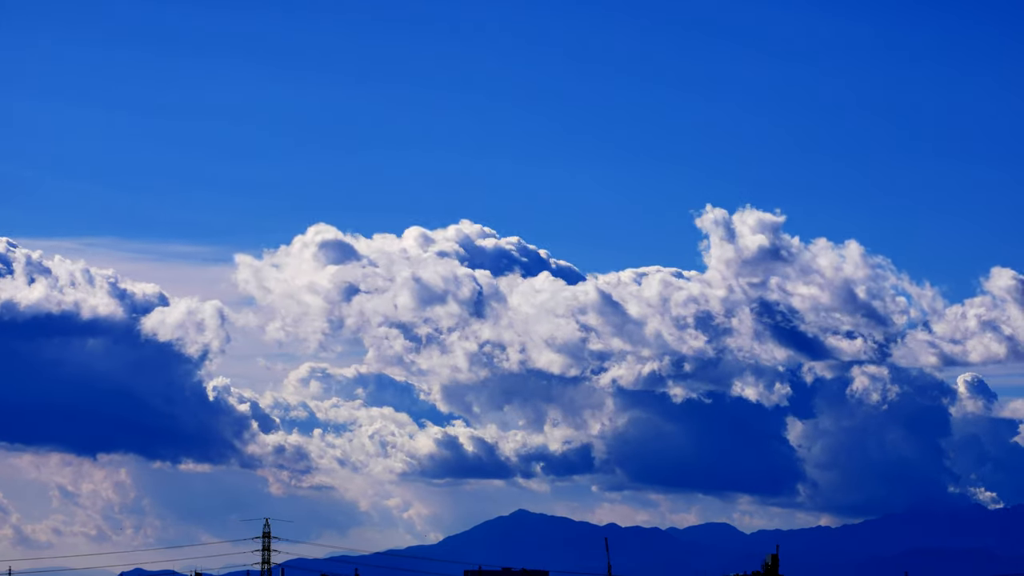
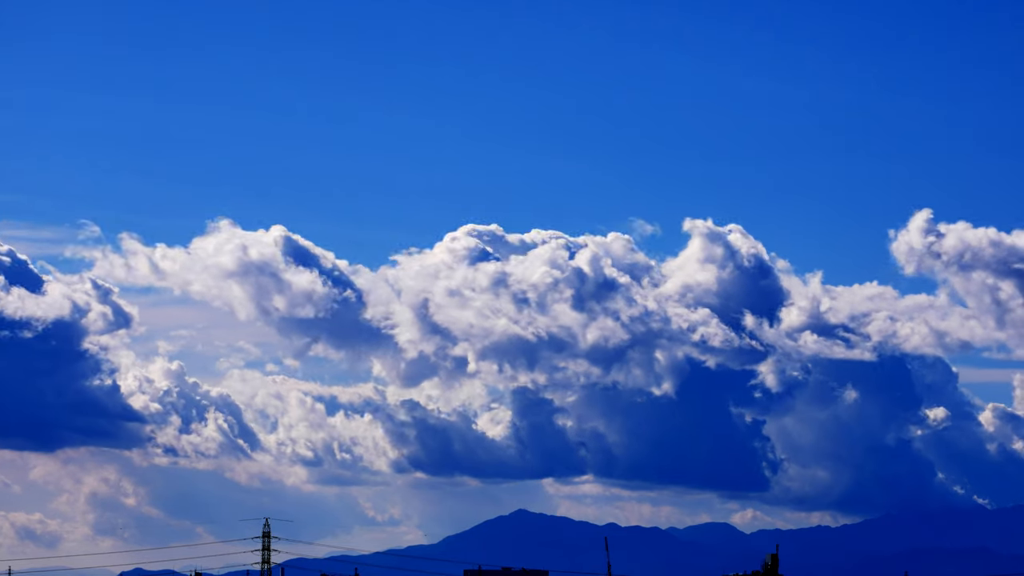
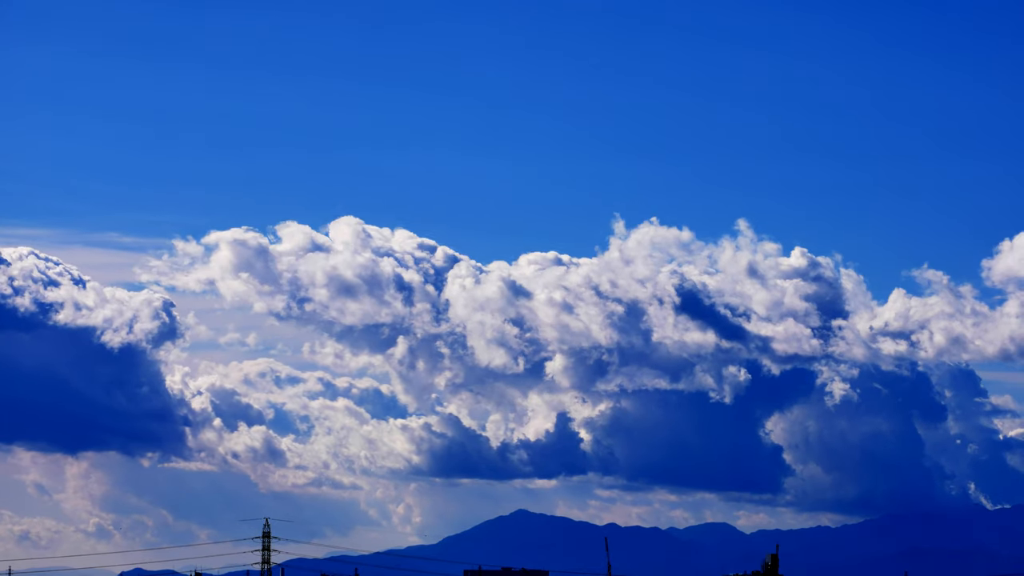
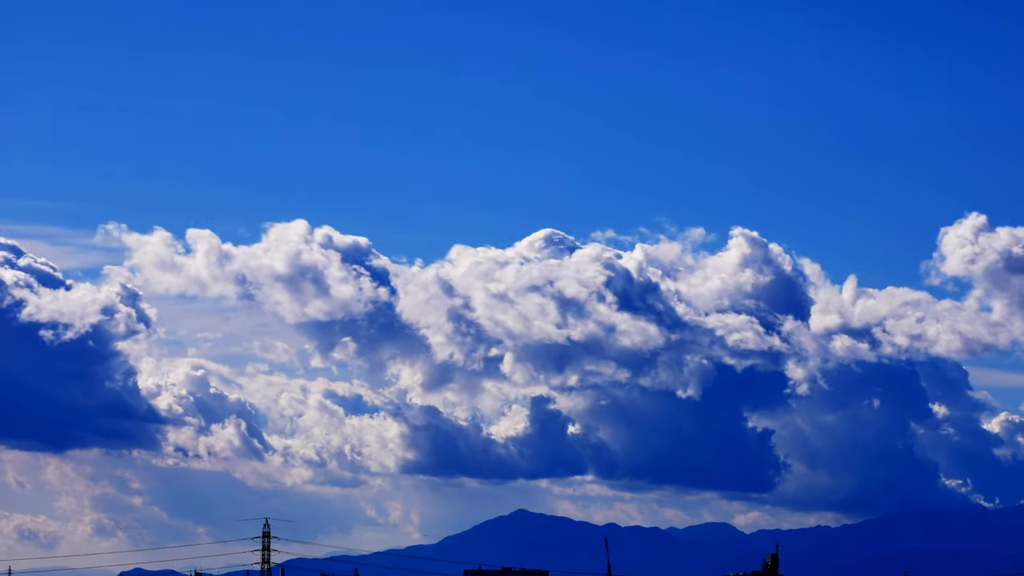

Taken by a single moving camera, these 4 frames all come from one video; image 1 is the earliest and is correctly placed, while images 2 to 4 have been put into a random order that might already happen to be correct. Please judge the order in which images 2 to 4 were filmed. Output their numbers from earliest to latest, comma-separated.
3, 4, 2
